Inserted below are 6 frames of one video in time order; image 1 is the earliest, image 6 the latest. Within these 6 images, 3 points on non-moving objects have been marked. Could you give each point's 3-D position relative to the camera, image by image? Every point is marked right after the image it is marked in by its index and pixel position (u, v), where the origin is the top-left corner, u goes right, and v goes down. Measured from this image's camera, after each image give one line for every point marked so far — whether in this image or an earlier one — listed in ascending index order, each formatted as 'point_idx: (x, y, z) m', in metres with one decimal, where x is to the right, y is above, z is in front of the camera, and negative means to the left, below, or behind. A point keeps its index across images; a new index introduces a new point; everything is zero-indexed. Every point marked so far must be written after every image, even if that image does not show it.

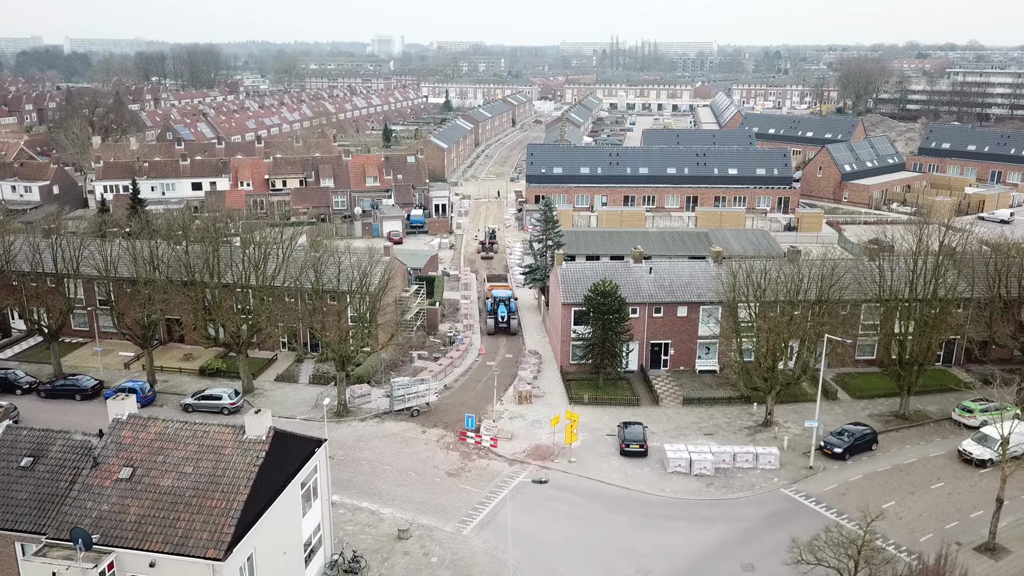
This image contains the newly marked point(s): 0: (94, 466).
0: (-9.8, -4.2, +18.5) m
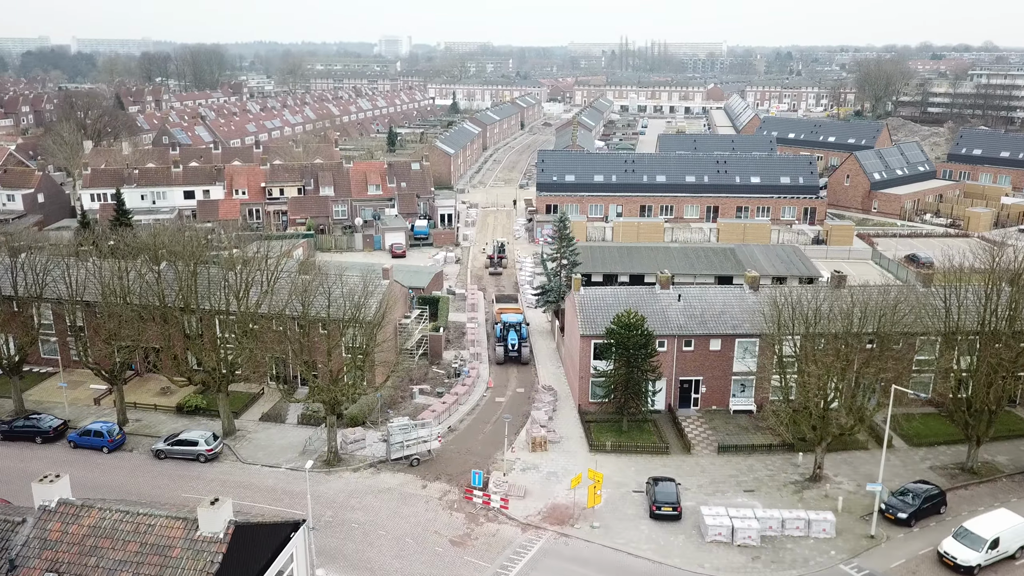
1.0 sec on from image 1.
0: (-9.5, -5.3, +14.9) m
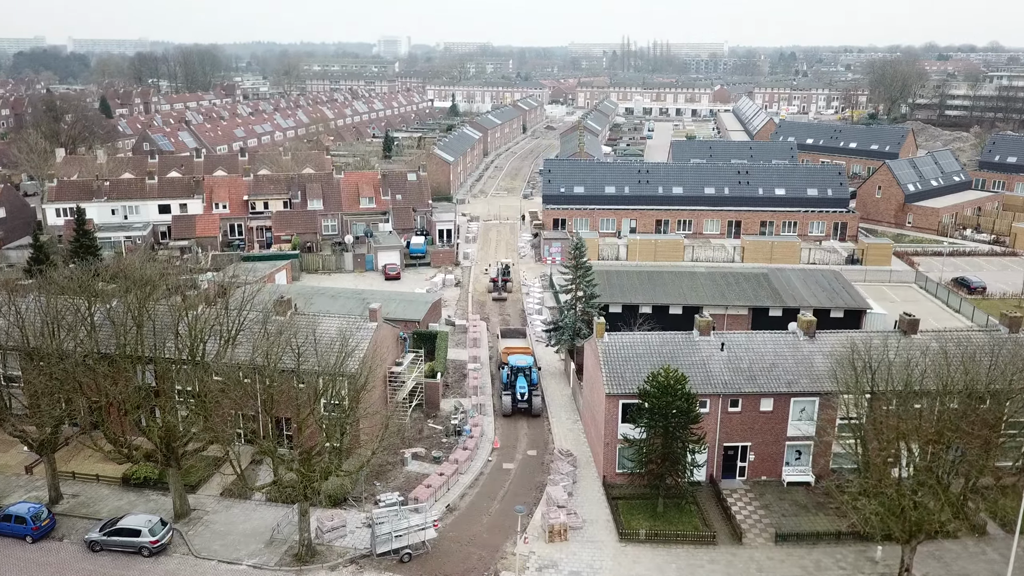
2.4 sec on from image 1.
0: (-9.1, -6.9, +9.8) m
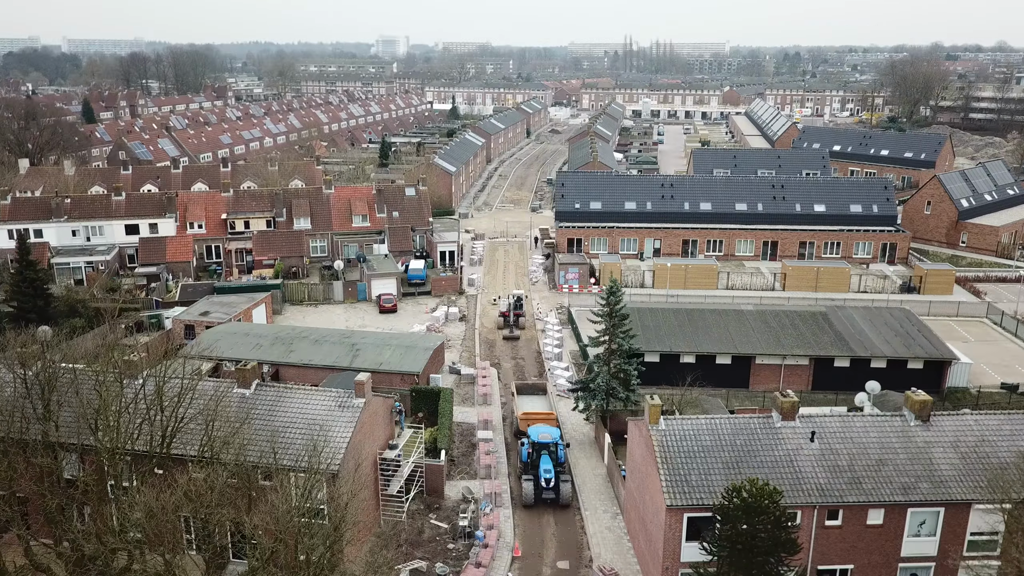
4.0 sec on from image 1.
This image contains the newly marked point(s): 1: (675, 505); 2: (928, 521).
0: (-8.3, -8.8, +3.7) m
1: (+3.9, -5.2, +19.2) m
2: (+10.4, -5.8, +19.7) m
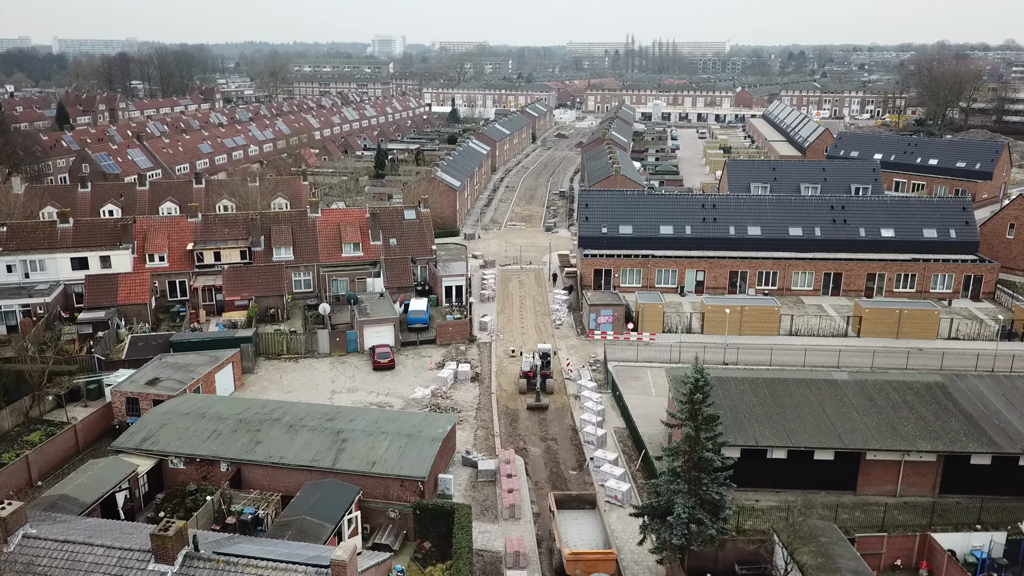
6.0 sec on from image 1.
0: (-7.1, -11.1, -4.2) m
1: (+5.1, -7.5, +11.4) m
2: (+11.5, -8.1, +11.9) m
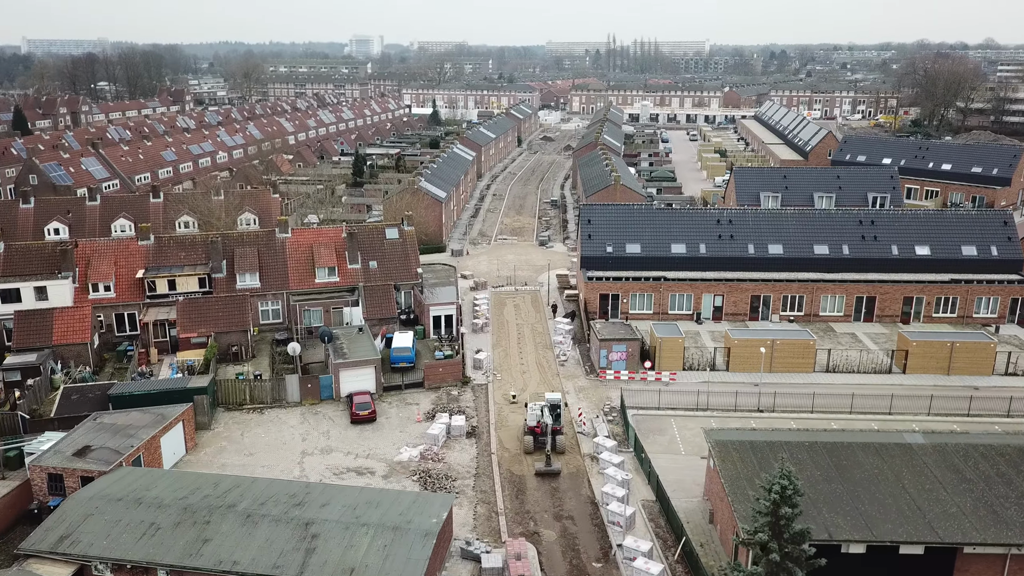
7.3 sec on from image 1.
0: (-6.0, -12.7, -9.4) m
1: (+5.8, -9.0, +6.4) m
2: (+12.2, -9.5, +7.1) m
